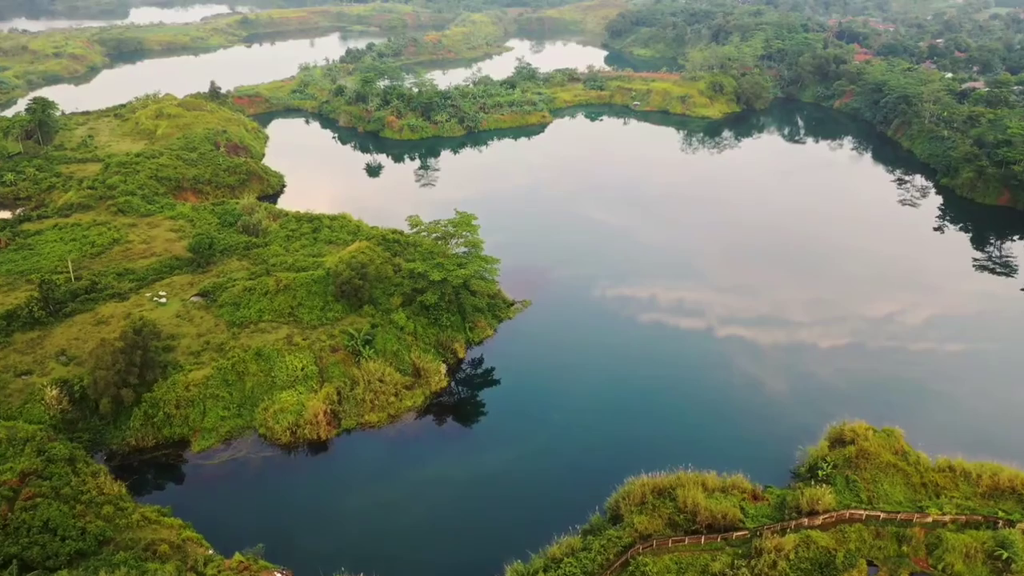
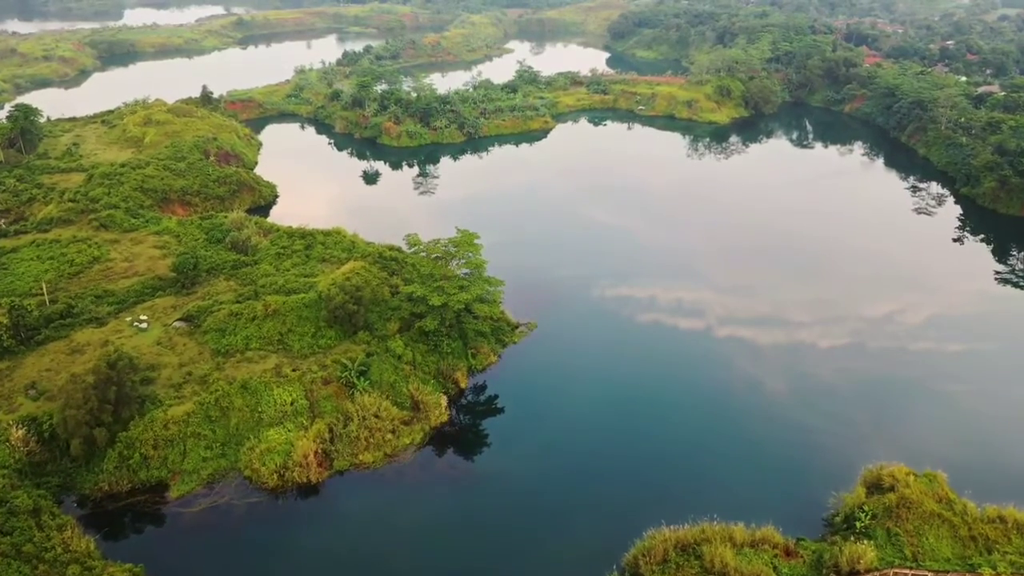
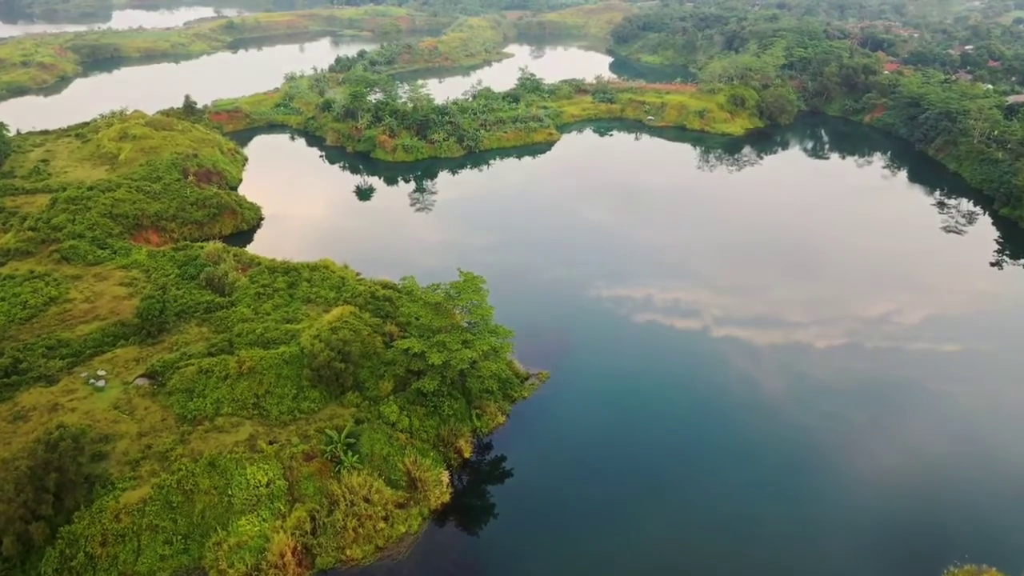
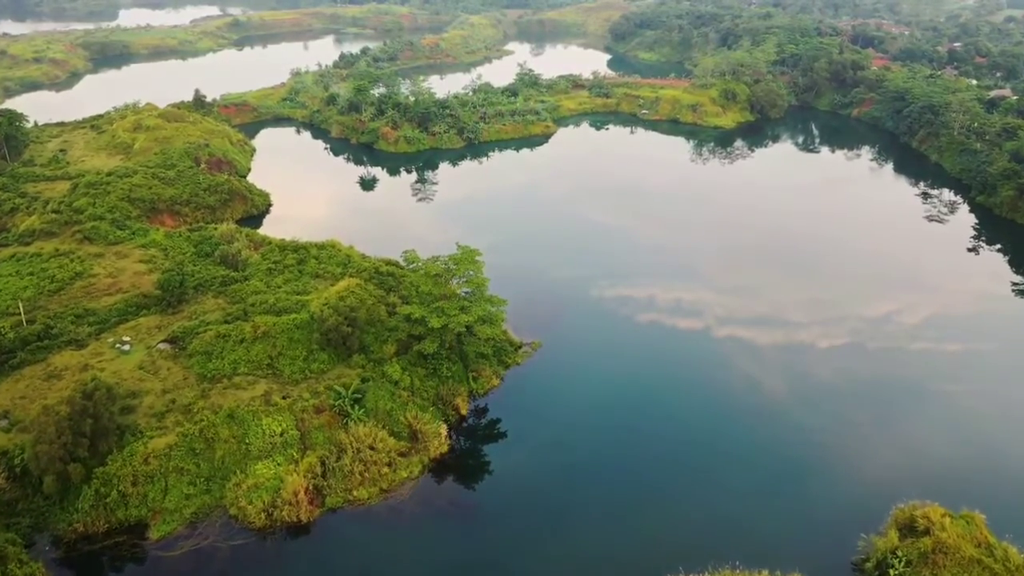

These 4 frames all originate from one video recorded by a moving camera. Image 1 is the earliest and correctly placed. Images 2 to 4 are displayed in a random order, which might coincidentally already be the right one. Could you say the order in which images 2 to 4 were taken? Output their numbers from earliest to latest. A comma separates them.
2, 4, 3
